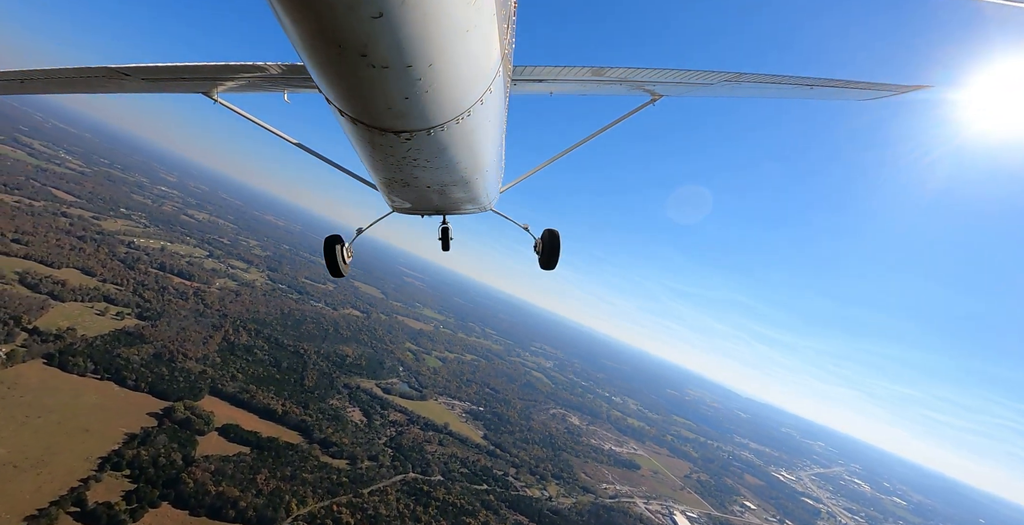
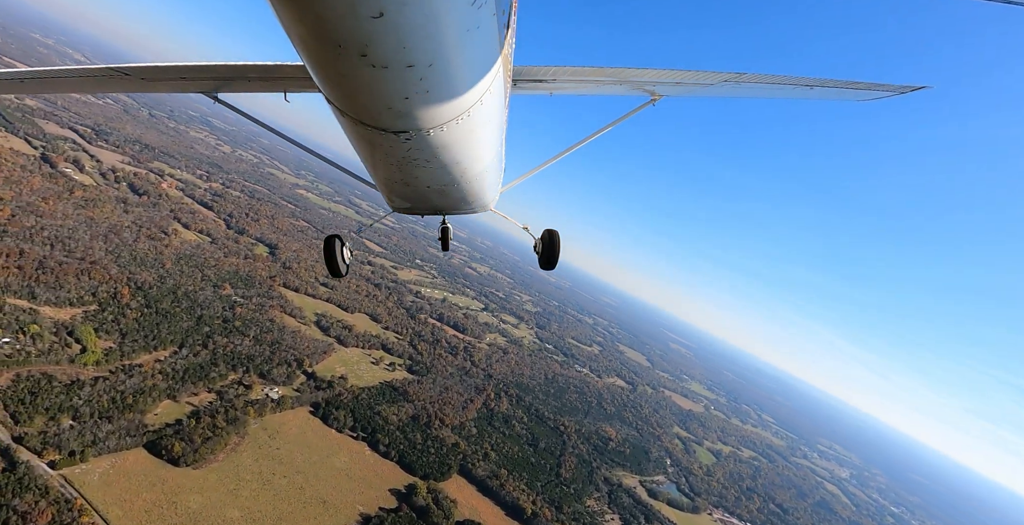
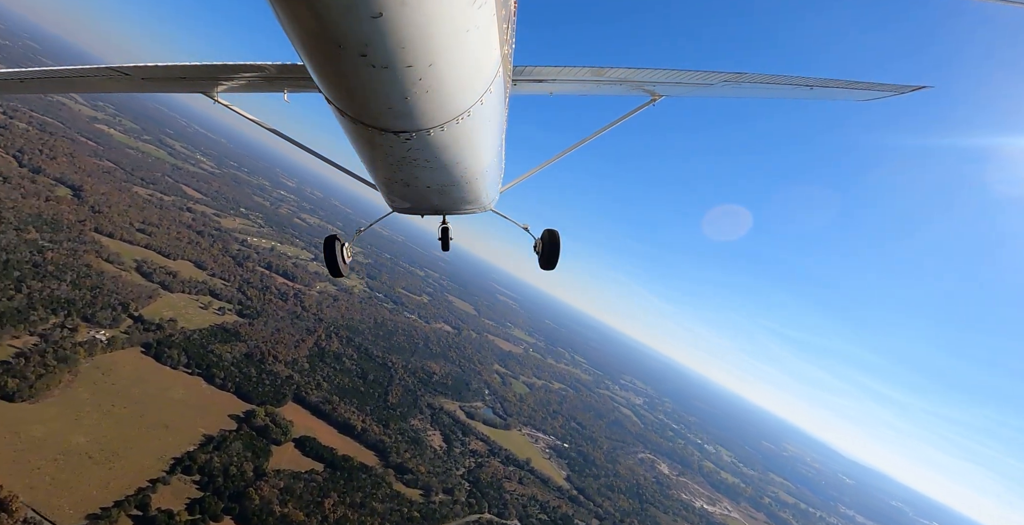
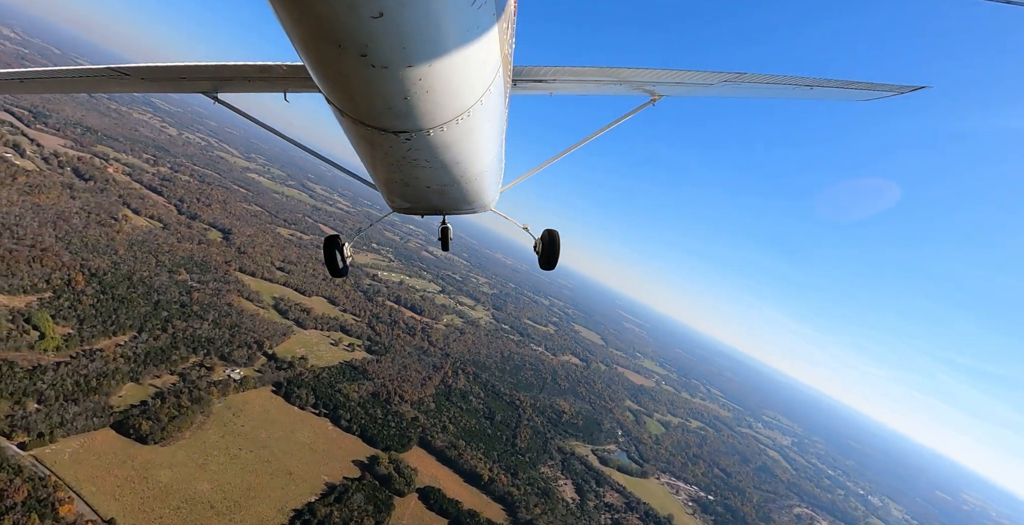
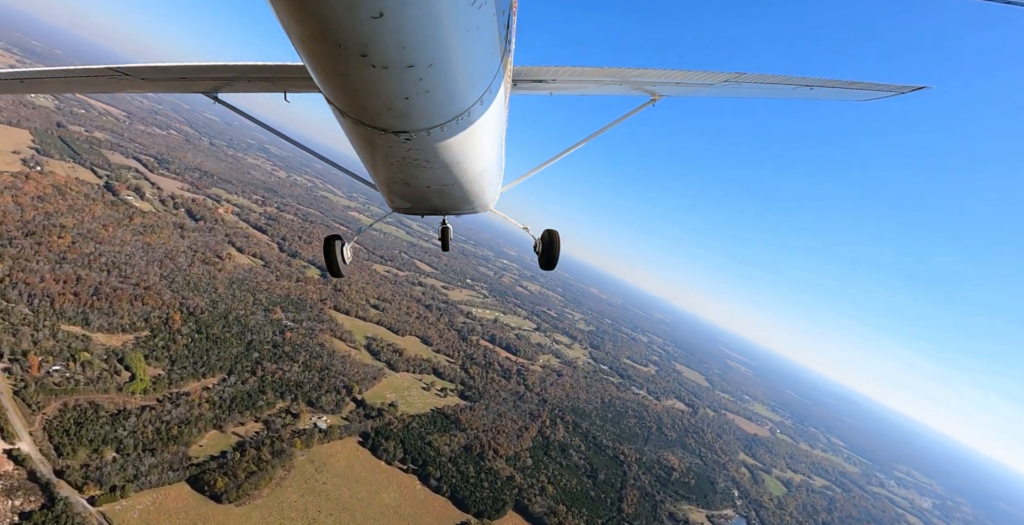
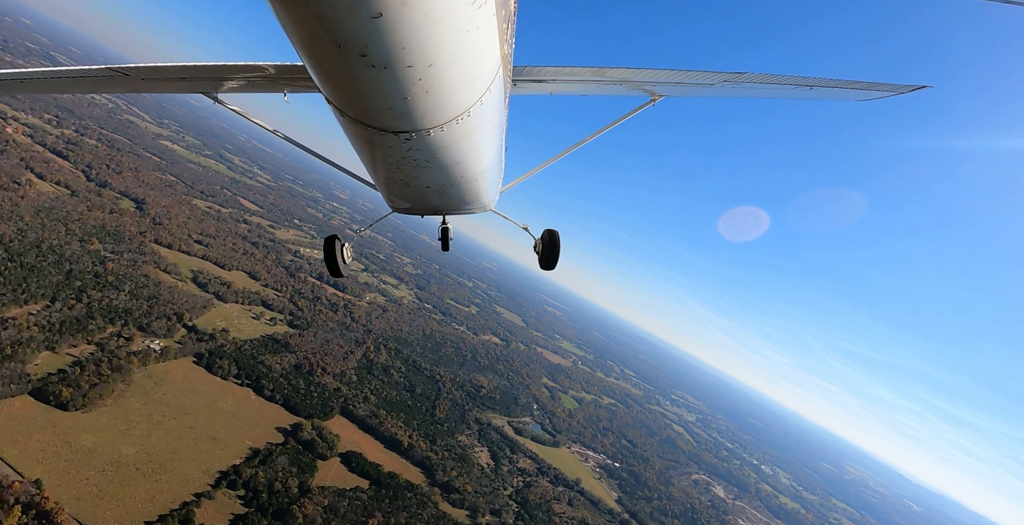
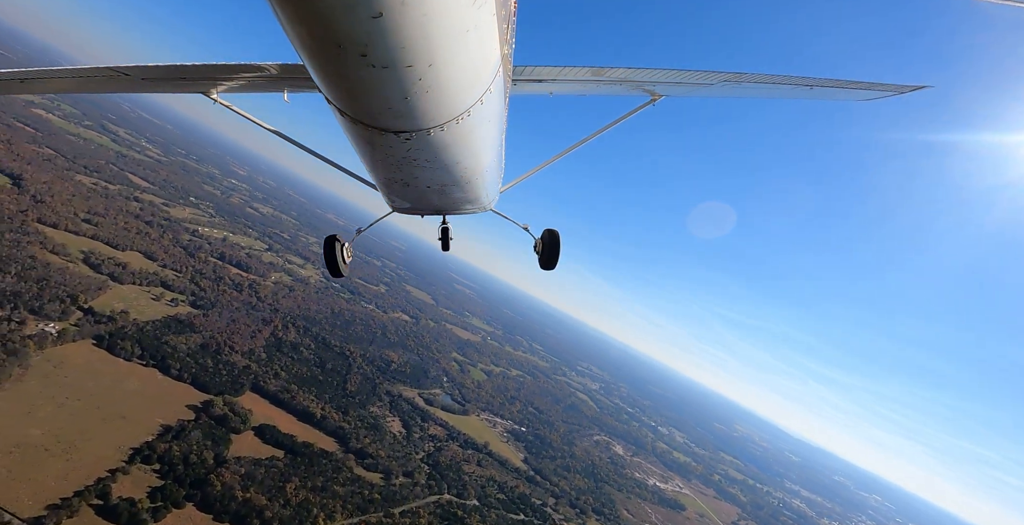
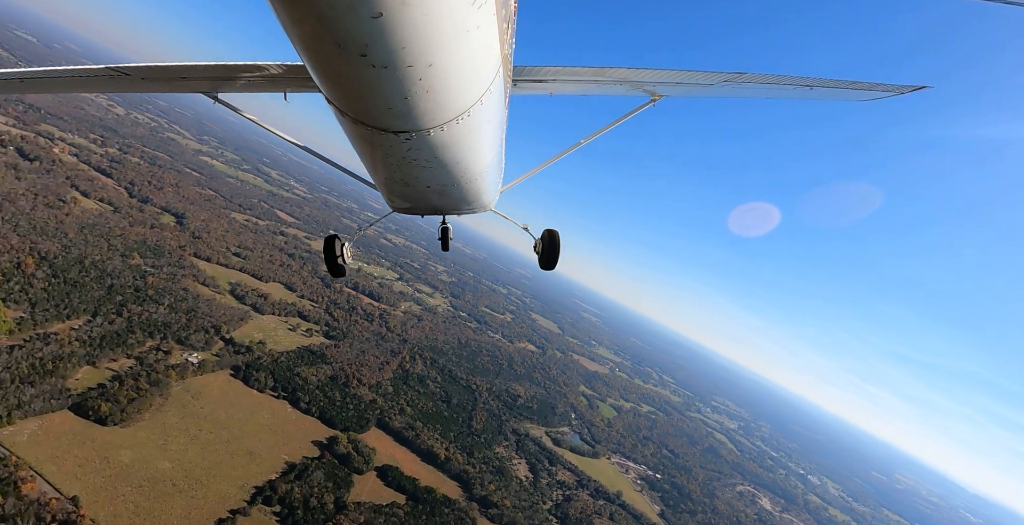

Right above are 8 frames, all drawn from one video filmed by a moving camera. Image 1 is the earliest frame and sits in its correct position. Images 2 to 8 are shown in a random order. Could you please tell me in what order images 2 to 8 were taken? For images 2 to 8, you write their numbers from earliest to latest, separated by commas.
7, 3, 6, 8, 4, 2, 5
